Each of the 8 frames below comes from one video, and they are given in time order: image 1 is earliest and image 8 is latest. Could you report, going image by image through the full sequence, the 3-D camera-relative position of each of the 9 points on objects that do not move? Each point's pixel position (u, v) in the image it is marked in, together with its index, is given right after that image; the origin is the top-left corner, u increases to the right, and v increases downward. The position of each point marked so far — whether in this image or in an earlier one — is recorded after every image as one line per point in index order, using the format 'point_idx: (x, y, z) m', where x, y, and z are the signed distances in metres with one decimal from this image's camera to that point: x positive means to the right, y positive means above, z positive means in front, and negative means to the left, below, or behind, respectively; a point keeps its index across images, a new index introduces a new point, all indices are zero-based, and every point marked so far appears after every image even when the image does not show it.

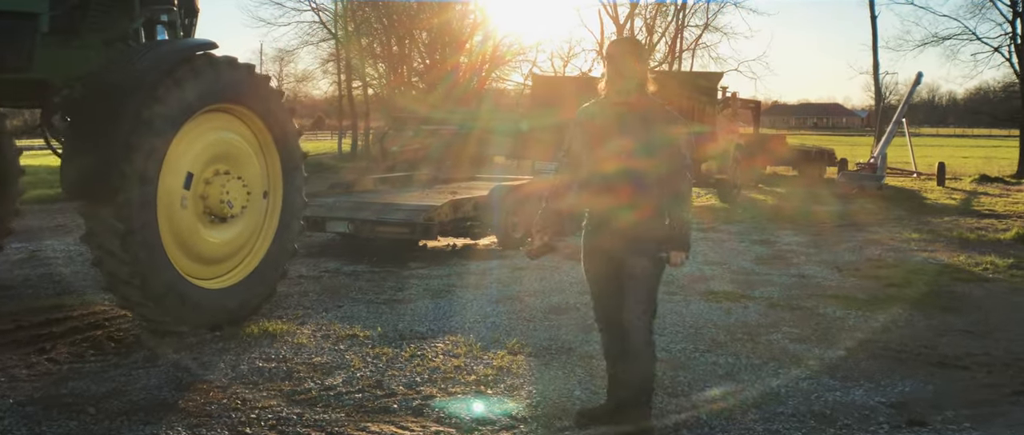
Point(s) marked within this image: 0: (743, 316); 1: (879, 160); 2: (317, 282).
0: (+1.6, -0.7, +5.9) m
1: (+7.5, +1.2, +17.0) m
2: (-1.7, -0.6, +7.4) m
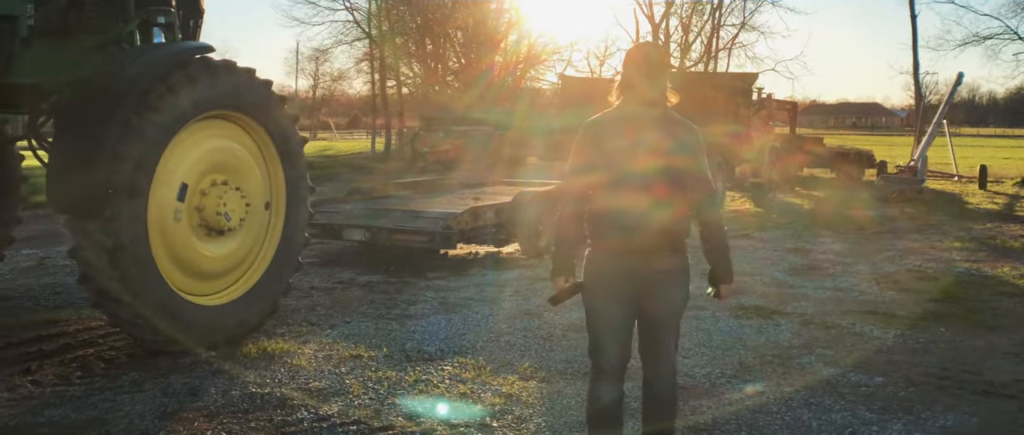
0: (+1.7, -0.8, +5.5) m
1: (+8.1, +1.1, +16.4) m
2: (-1.6, -0.7, +7.2) m
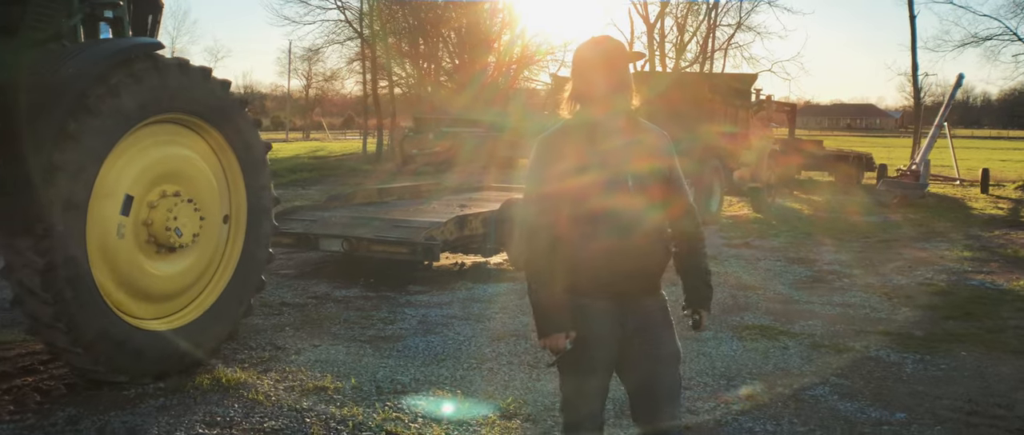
0: (+1.6, -0.9, +5.1) m
1: (+7.9, +1.0, +16.0) m
2: (-1.7, -0.8, +6.7) m
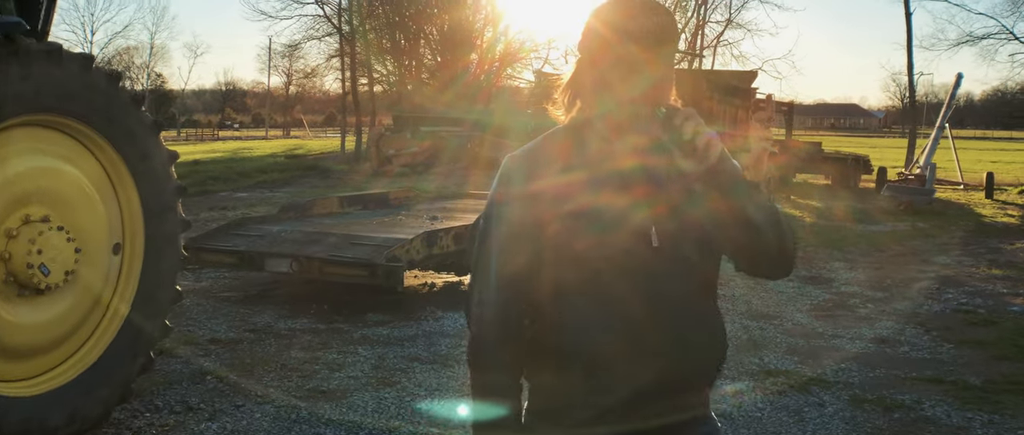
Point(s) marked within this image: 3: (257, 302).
0: (+1.5, -1.0, +4.1) m
1: (+7.6, +0.9, +15.1) m
2: (-1.8, -0.9, +5.6) m
3: (-2.3, -0.7, +7.7) m
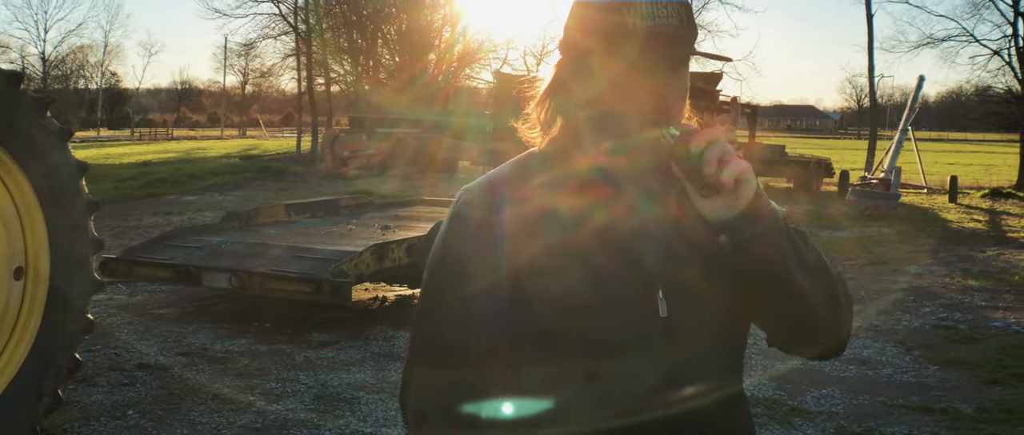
0: (+1.3, -1.1, +3.7) m
1: (+6.8, +0.8, +14.9) m
2: (-2.1, -1.0, +5.0) m
3: (-2.7, -0.8, +7.1) m
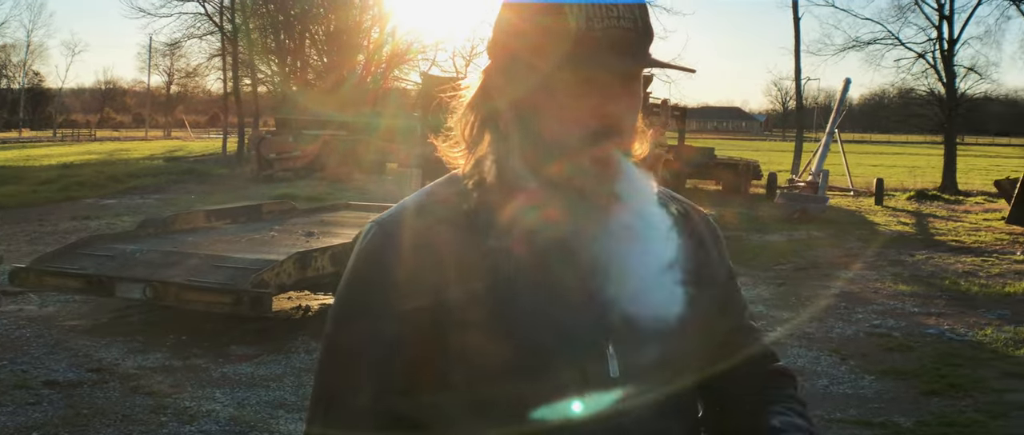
0: (+1.0, -1.2, +3.4) m
1: (+5.6, +0.8, +15.1) m
2: (-2.5, -1.1, +4.5) m
3: (-3.3, -0.9, +6.6) m
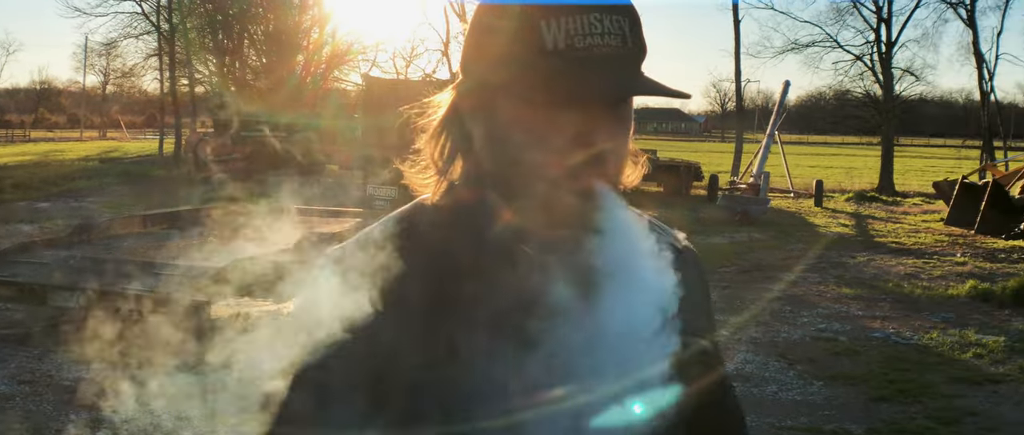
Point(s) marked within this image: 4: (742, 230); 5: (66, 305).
0: (+0.8, -1.2, +3.2) m
1: (+4.5, +0.7, +15.2) m
2: (-2.8, -1.2, +4.1) m
3: (-3.7, -1.0, +6.1) m
4: (+3.6, -0.2, +13.2) m
5: (-3.2, -0.7, +5.7) m
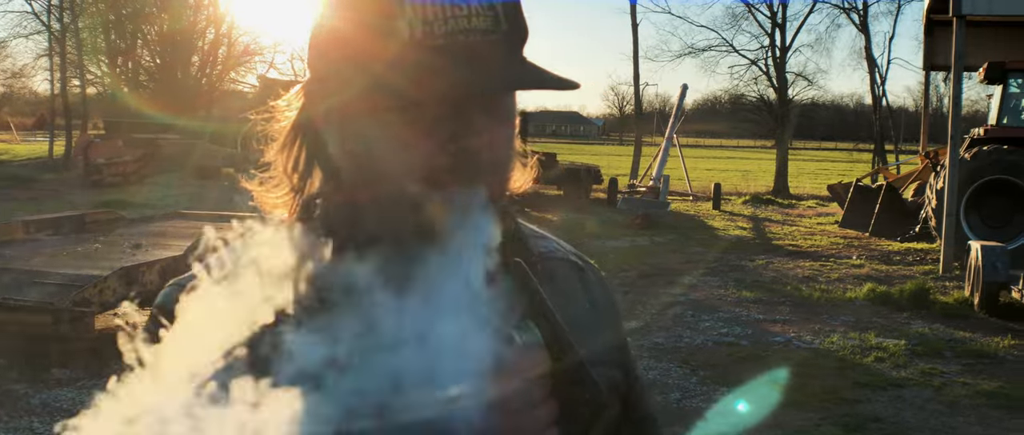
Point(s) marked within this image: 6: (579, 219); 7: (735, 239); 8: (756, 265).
0: (+0.4, -1.2, +3.0) m
1: (+2.7, +0.7, +15.3) m
2: (-3.3, -1.2, +3.4) m
3: (-4.4, -1.1, +5.3) m
4: (+2.1, -0.2, +13.2) m
5: (-3.9, -0.8, +5.0) m
6: (+1.2, 0.0, +15.5) m
7: (+3.2, -0.3, +12.2) m
8: (+2.8, -0.5, +9.6) m
